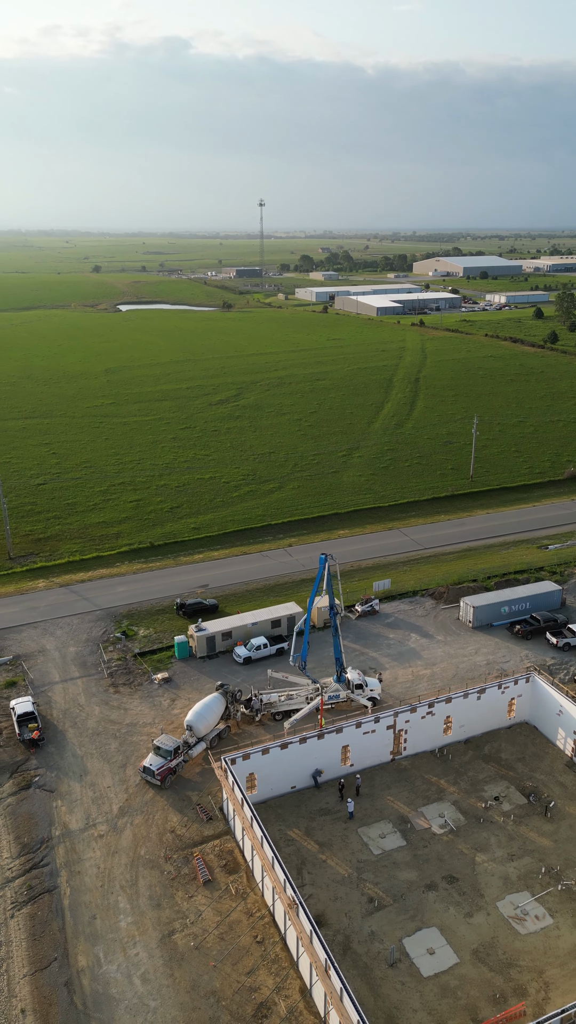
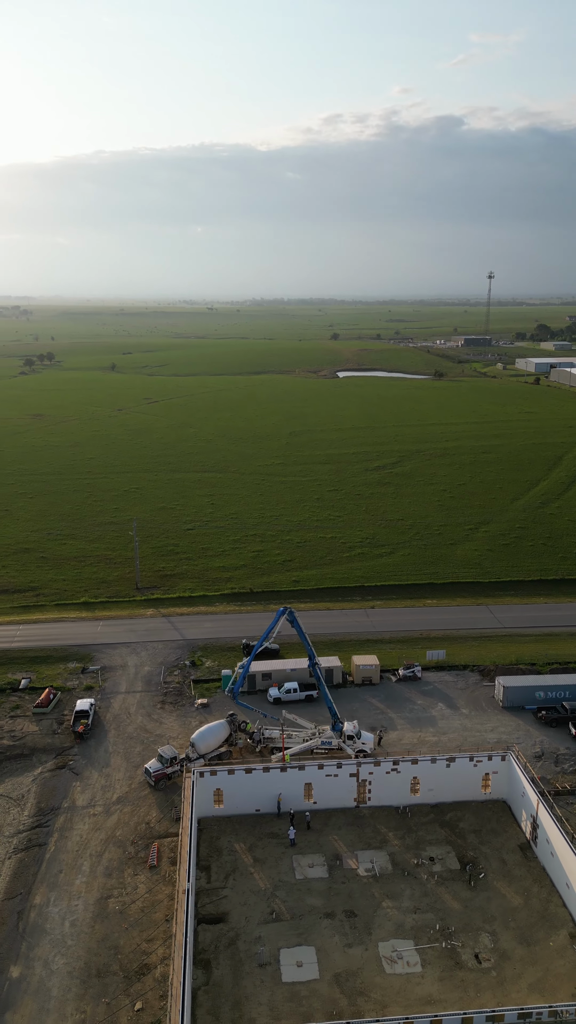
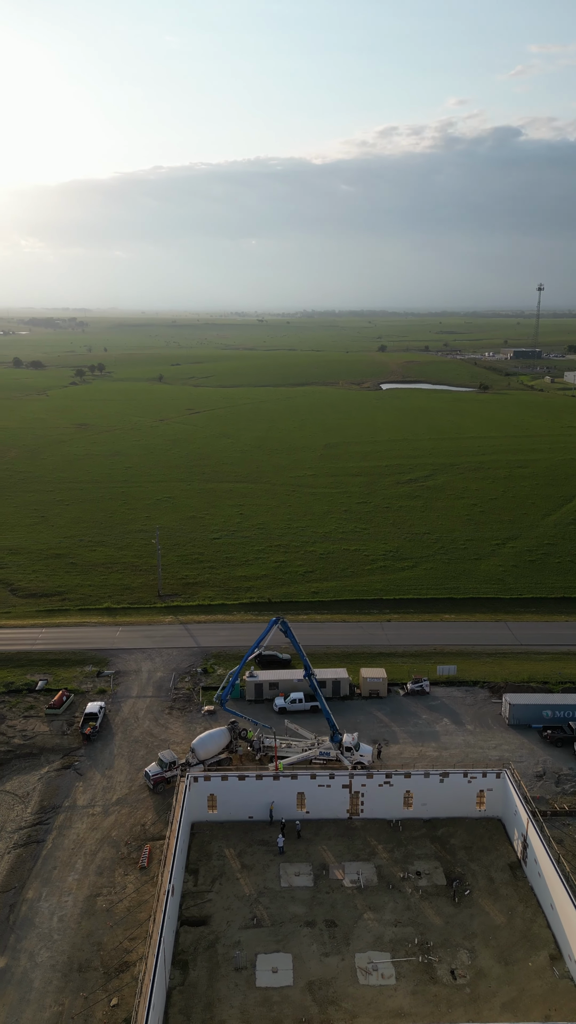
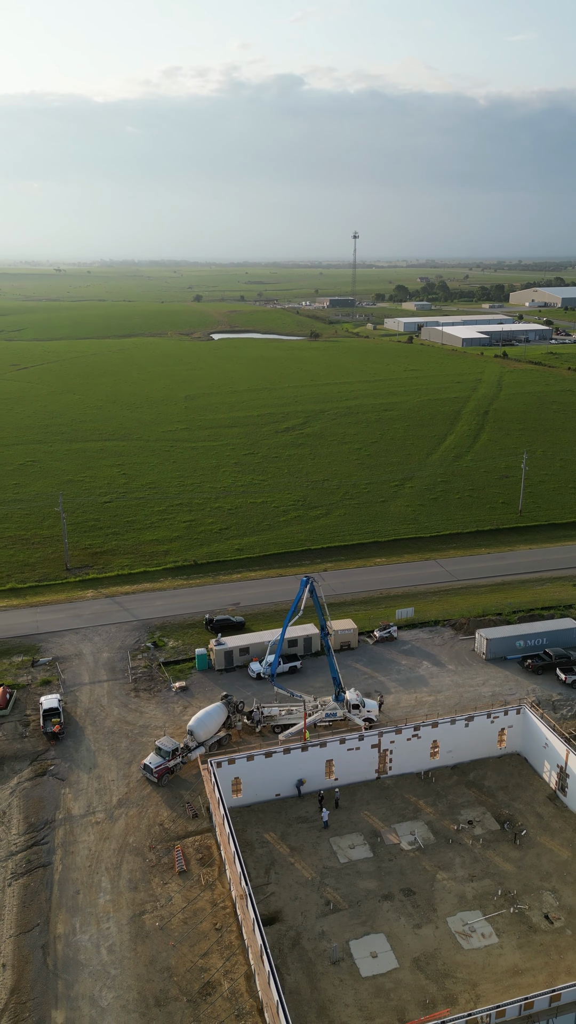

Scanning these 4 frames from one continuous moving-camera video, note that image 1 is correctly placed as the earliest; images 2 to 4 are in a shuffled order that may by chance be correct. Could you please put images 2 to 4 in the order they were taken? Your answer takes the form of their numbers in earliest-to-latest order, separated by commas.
4, 2, 3
